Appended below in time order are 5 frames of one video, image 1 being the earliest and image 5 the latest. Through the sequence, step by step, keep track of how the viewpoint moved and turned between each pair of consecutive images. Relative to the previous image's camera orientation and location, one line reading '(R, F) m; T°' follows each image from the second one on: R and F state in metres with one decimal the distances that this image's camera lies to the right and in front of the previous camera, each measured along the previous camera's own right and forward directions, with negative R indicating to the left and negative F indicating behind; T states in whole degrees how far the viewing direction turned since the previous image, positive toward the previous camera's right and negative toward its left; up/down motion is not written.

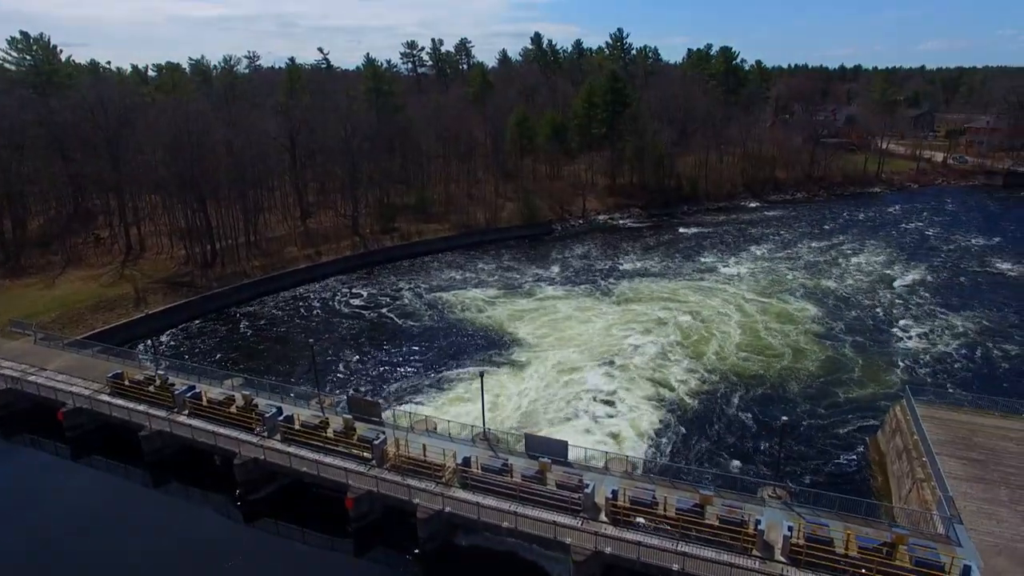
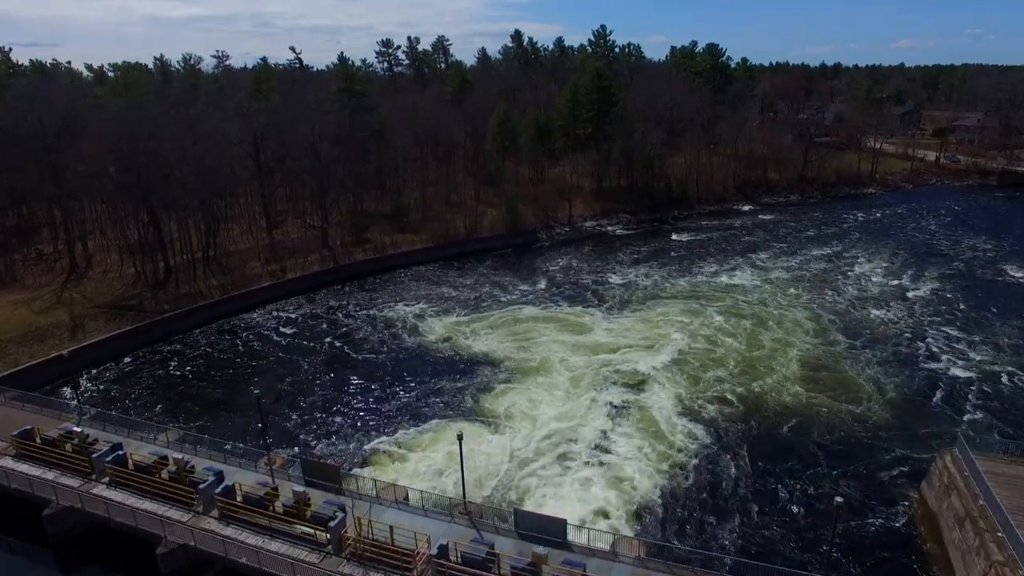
(0.0, +3.4) m; +2°
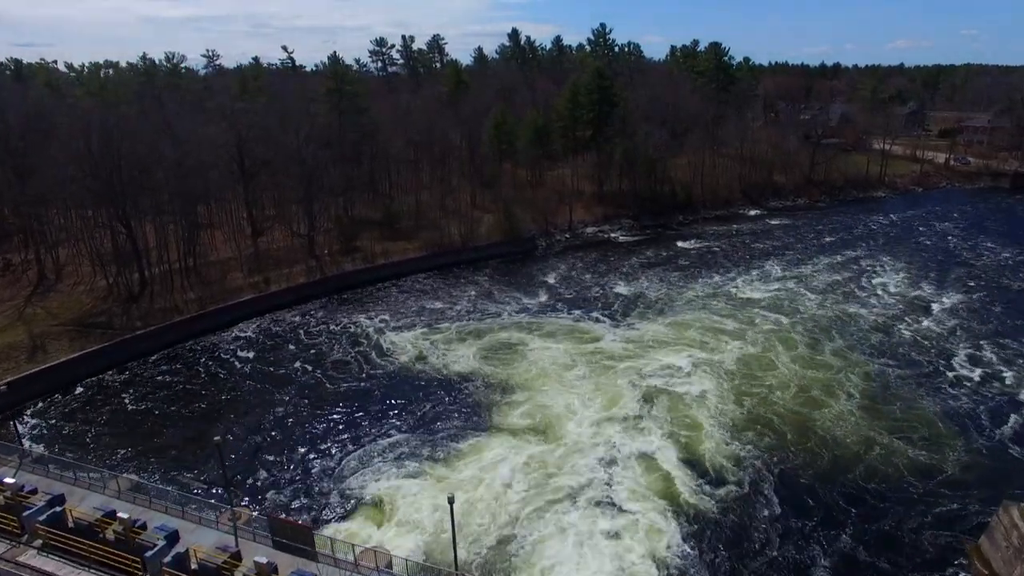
(-0.1, +2.5) m; 0°
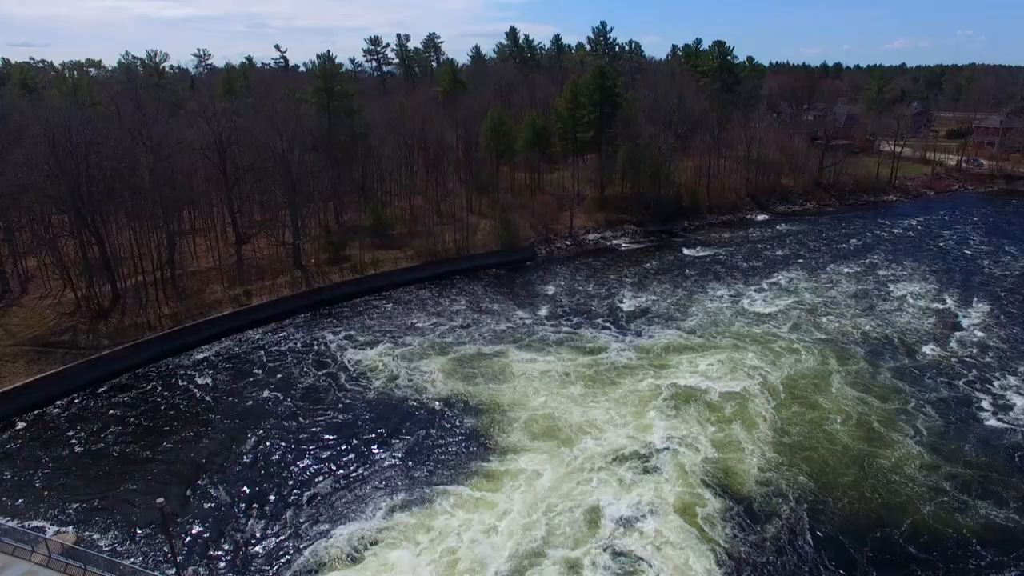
(+0.1, +2.4) m; 0°
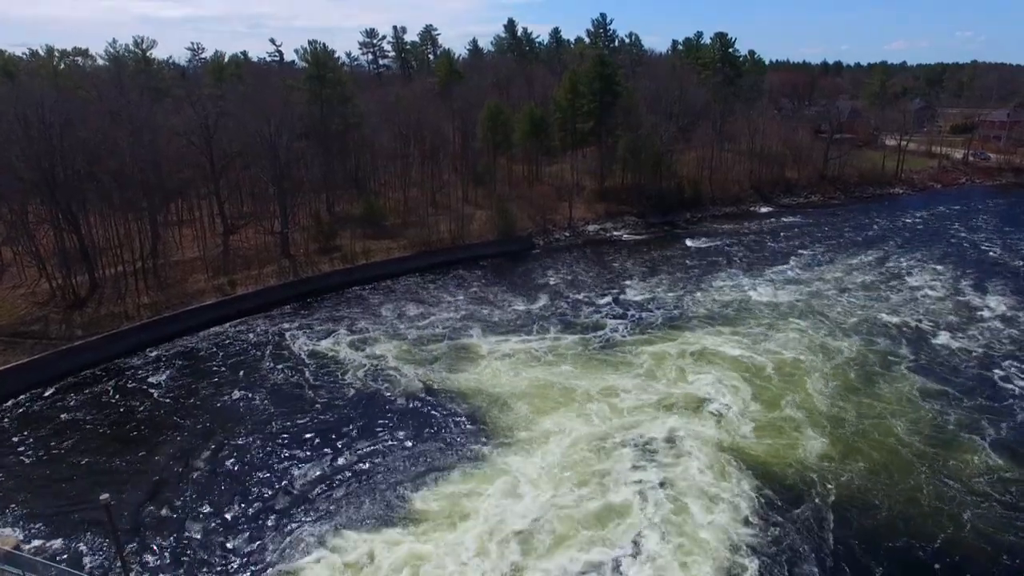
(+0.1, +1.5) m; 0°
